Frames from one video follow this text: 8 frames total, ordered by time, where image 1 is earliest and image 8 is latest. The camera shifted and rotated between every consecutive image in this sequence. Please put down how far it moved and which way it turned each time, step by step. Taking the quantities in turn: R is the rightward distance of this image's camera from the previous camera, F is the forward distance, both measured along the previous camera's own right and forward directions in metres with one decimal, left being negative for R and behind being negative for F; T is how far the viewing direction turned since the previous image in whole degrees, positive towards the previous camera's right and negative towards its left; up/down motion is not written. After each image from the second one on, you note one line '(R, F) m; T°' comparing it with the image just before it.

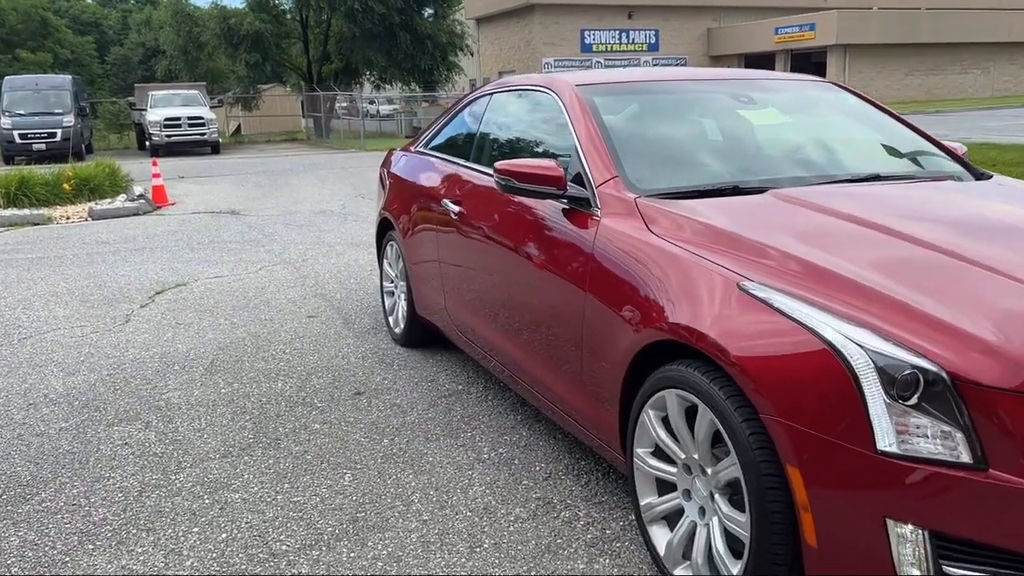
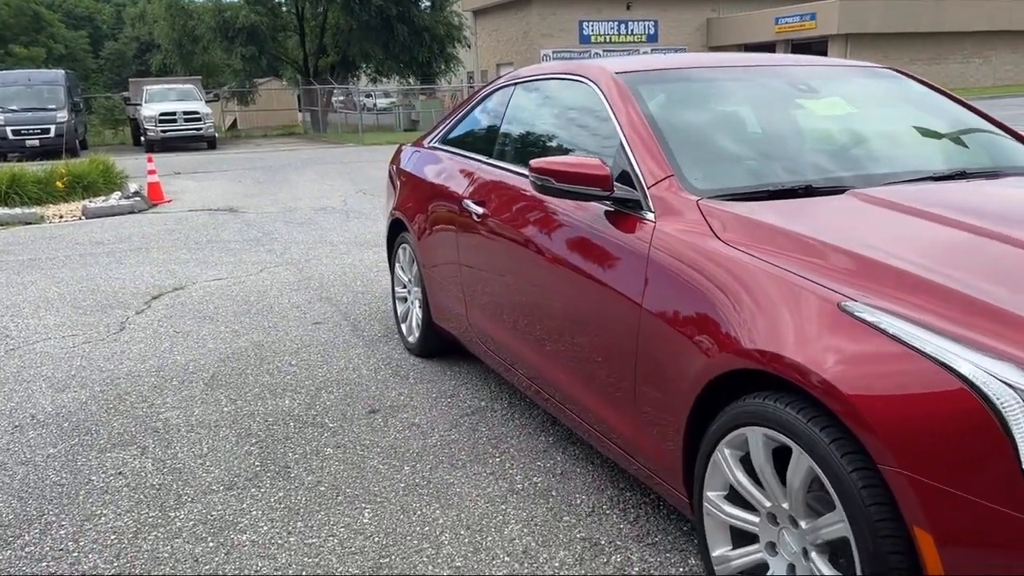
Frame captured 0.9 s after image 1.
(-0.1, +0.4) m; 0°
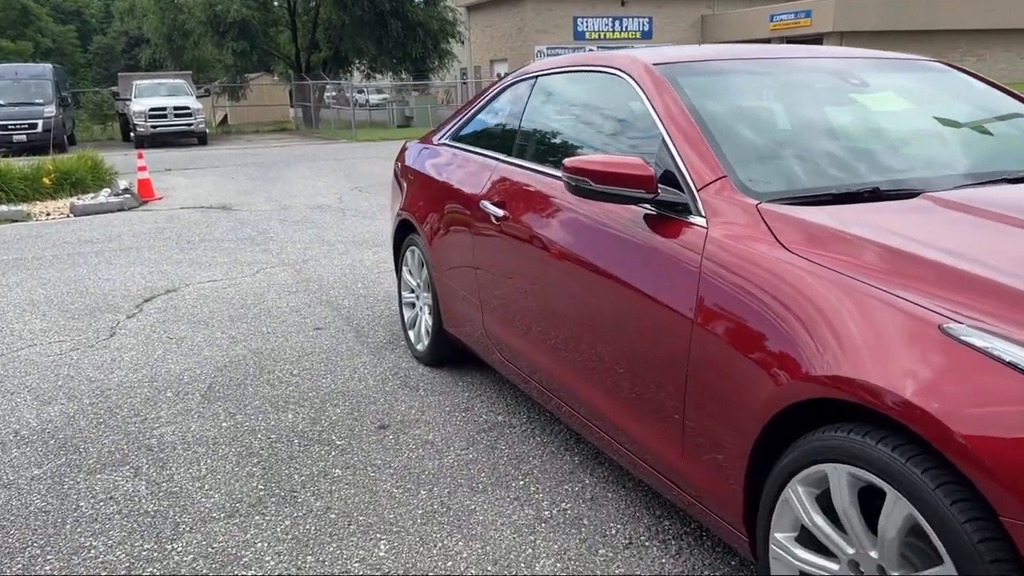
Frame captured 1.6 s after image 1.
(-0.1, +0.3) m; +1°
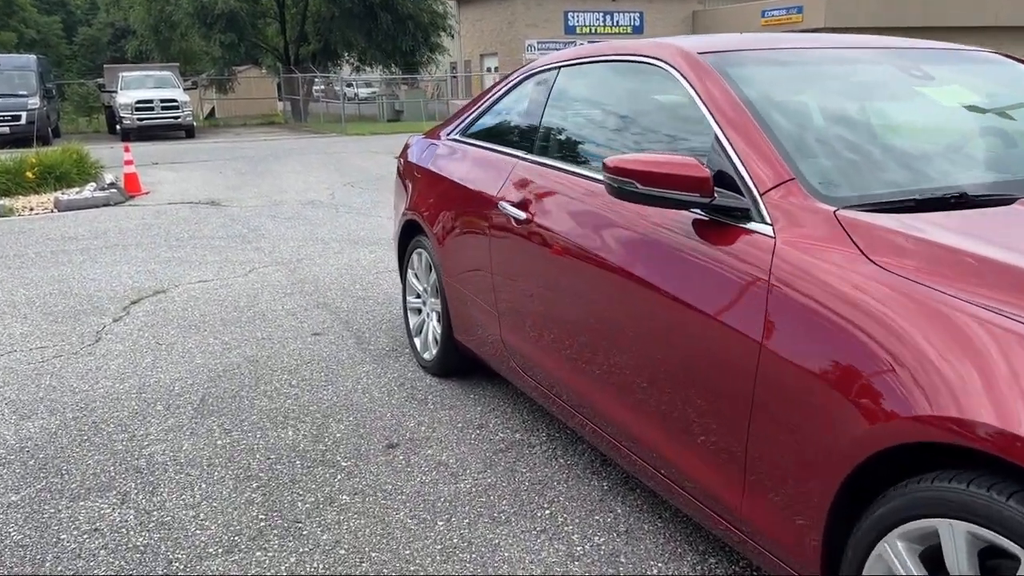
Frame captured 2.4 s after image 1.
(-0.1, +0.3) m; +1°
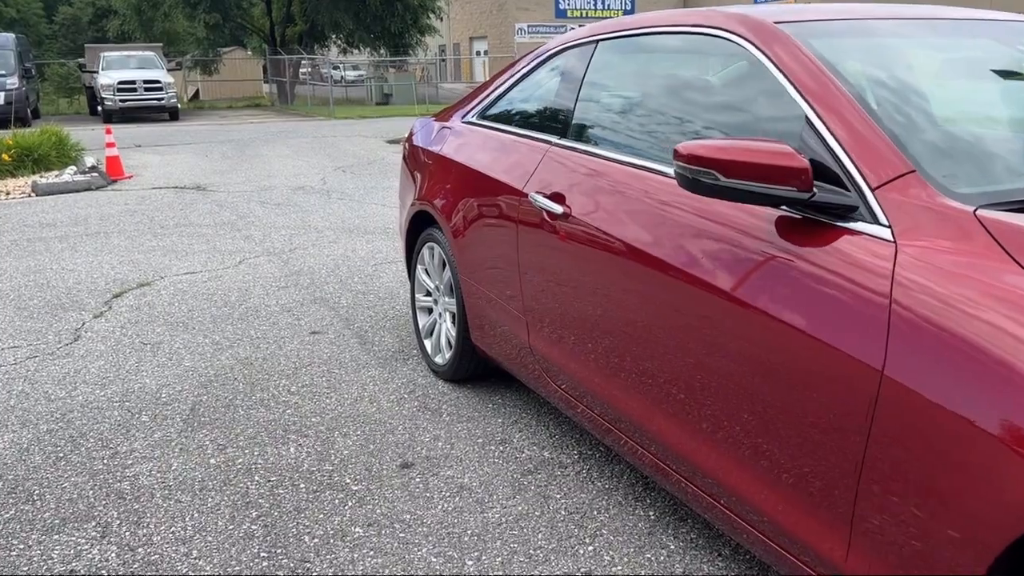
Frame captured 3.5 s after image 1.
(-0.2, +0.4) m; +1°
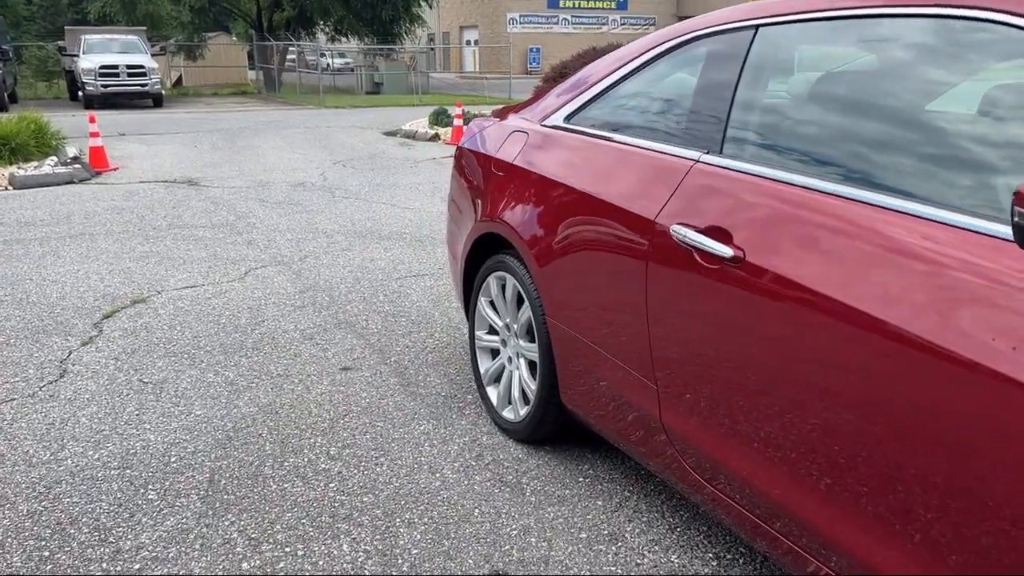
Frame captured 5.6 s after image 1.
(-0.4, +0.7) m; +1°
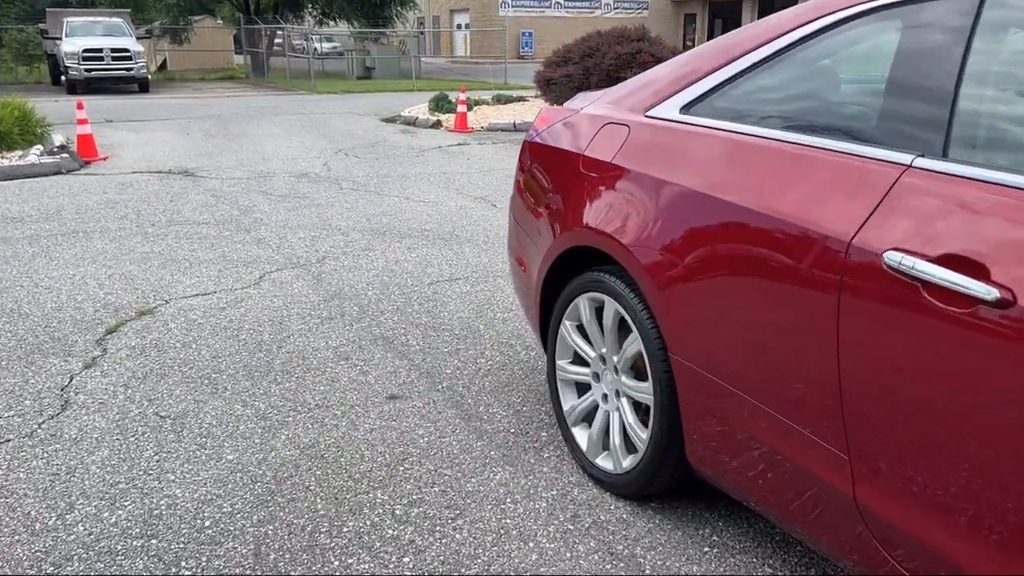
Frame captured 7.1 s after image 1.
(-0.4, +0.6) m; +1°
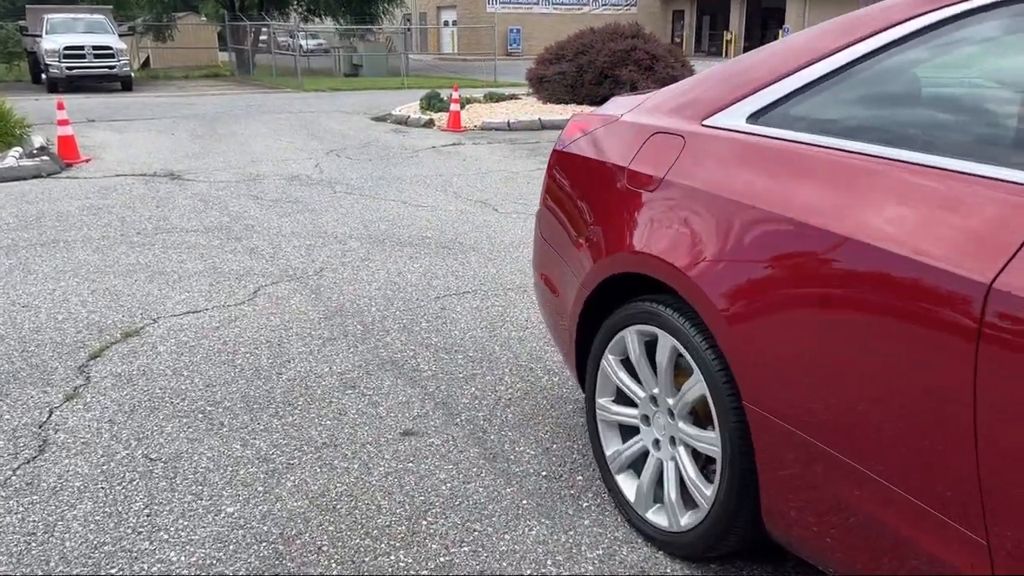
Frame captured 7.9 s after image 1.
(-0.2, +0.3) m; +1°
